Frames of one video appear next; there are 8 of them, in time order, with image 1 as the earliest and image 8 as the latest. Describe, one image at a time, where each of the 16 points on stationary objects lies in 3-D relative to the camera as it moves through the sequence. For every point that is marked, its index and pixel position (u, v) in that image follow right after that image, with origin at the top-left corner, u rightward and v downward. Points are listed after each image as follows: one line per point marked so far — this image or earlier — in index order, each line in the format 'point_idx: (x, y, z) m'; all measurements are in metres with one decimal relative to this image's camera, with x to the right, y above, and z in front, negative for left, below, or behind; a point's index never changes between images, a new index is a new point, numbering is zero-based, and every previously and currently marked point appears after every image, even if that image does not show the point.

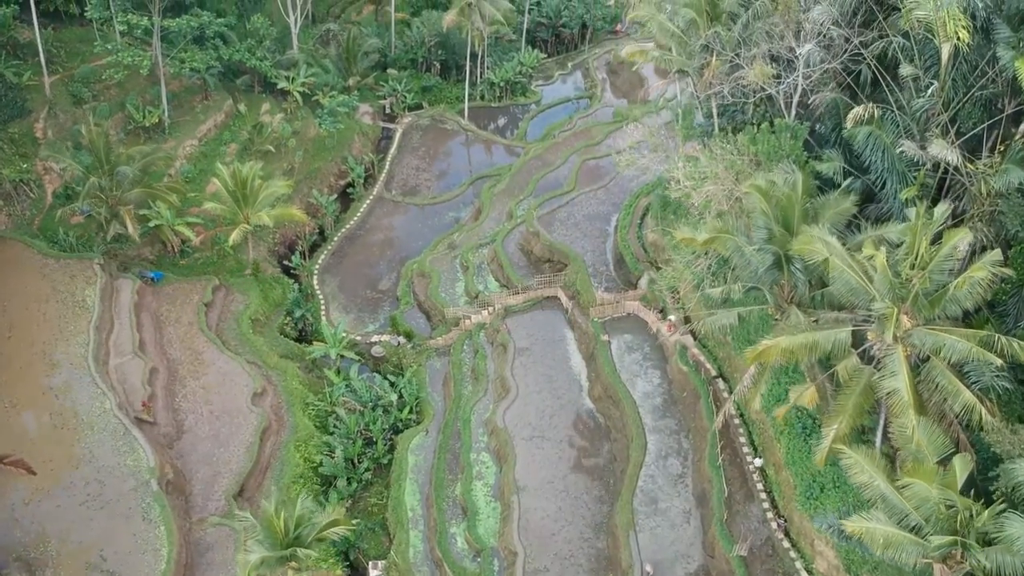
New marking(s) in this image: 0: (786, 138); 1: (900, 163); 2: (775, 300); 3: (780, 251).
0: (+5.1, +2.8, +16.2) m
1: (+6.4, +2.0, +14.3) m
2: (+4.4, -0.2, +14.6) m
3: (+4.4, +0.6, +14.0) m
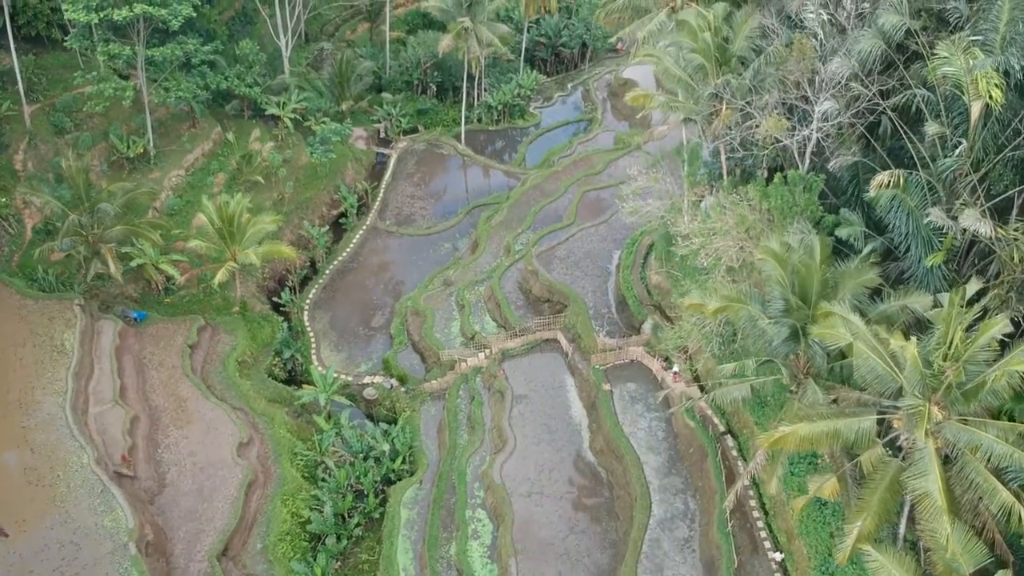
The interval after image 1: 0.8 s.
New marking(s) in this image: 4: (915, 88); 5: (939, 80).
0: (+5.1, +1.7, +15.2) m
1: (+6.4, +0.9, +13.3) m
2: (+4.4, -1.3, +13.6) m
3: (+4.3, -0.5, +13.0) m
4: (+6.5, +3.2, +13.9) m
5: (+6.5, +3.2, +13.2) m
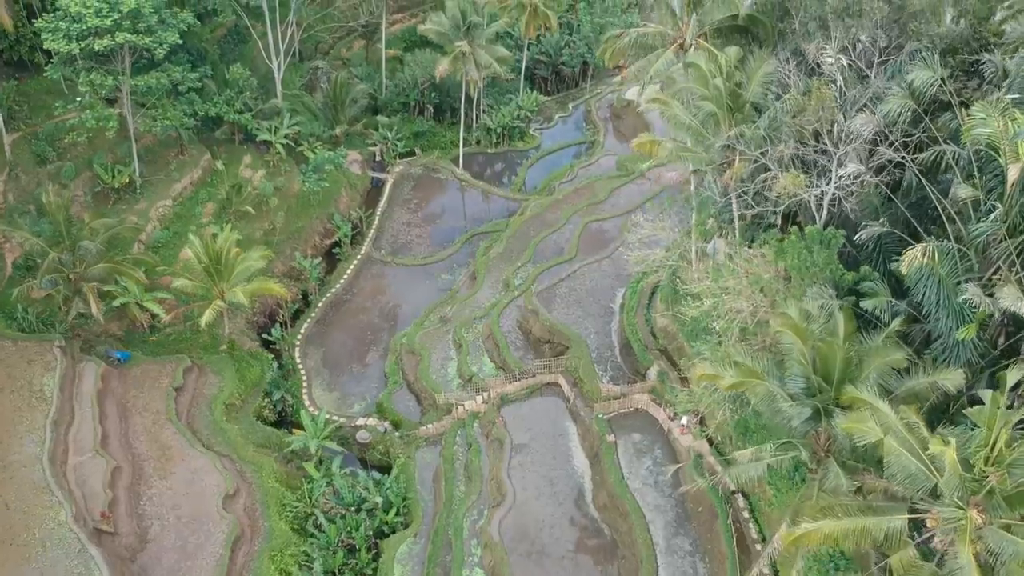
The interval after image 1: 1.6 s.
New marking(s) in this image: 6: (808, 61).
0: (+5.0, +0.6, +14.2) m
1: (+6.3, -0.2, +12.4) m
2: (+4.3, -2.4, +12.6) m
3: (+4.3, -1.6, +12.1) m
4: (+6.5, +2.1, +12.9) m
5: (+6.5, +2.1, +12.2) m
6: (+5.1, +4.0, +15.0) m
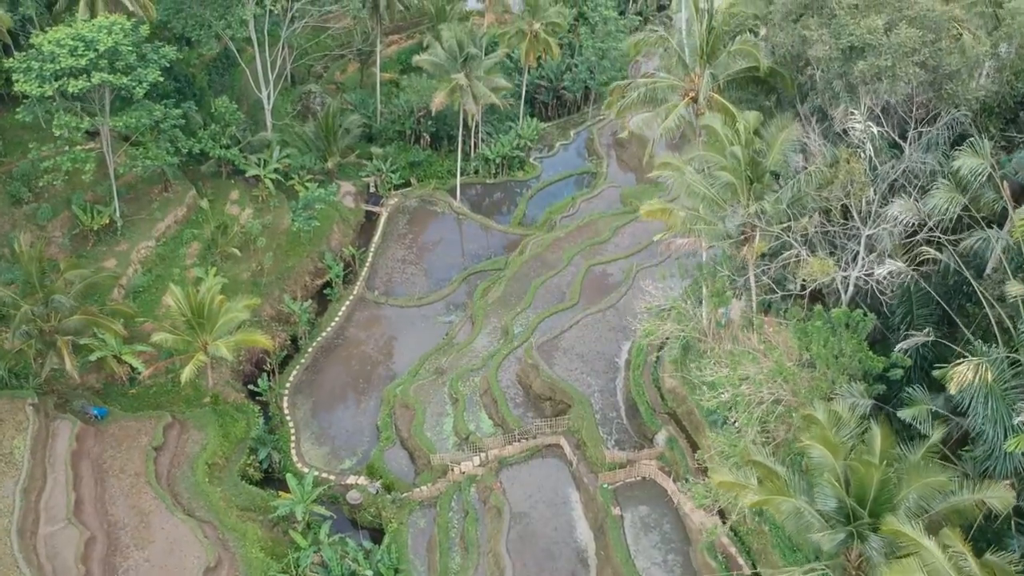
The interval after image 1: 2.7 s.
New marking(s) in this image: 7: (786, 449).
0: (+5.0, -0.7, +12.9) m
1: (+6.3, -1.5, +11.1) m
2: (+4.3, -3.7, +11.4) m
3: (+4.3, -2.9, +10.8) m
4: (+6.5, +0.8, +11.7) m
5: (+6.5, +0.7, +11.0) m
6: (+5.1, +2.6, +13.8) m
7: (+4.2, -2.5, +13.3) m
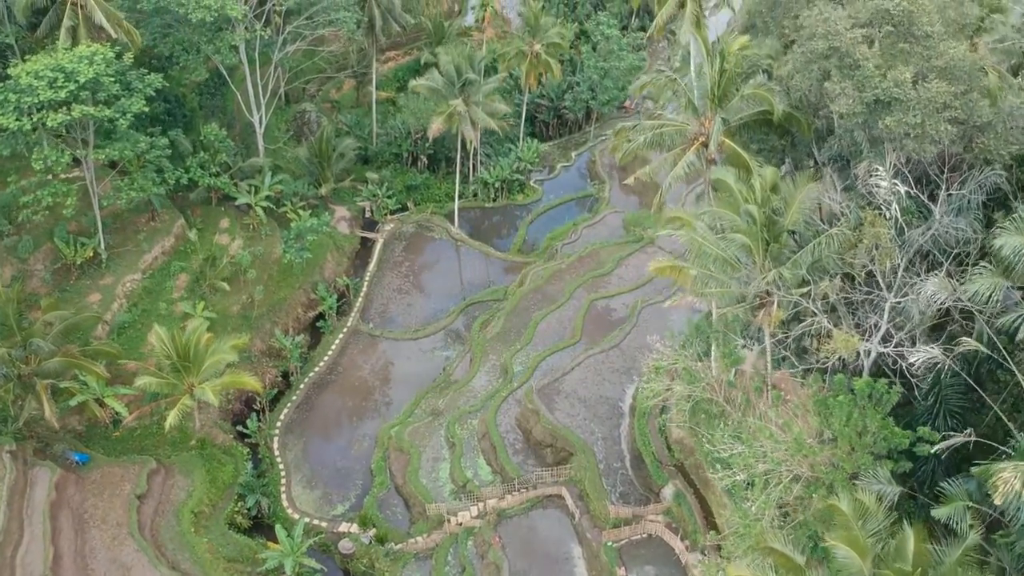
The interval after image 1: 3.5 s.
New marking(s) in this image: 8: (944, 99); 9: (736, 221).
0: (+5.0, -1.7, +12.0) m
1: (+6.3, -2.5, +10.2) m
2: (+4.3, -4.7, +10.5) m
3: (+4.2, -3.9, +9.9) m
4: (+6.4, -0.2, +10.8) m
5: (+6.4, -0.3, +10.0) m
6: (+5.1, +1.6, +12.8) m
7: (+4.2, -3.5, +12.4) m
8: (+5.8, +2.5, +11.6) m
9: (+3.4, +1.0, +12.9) m
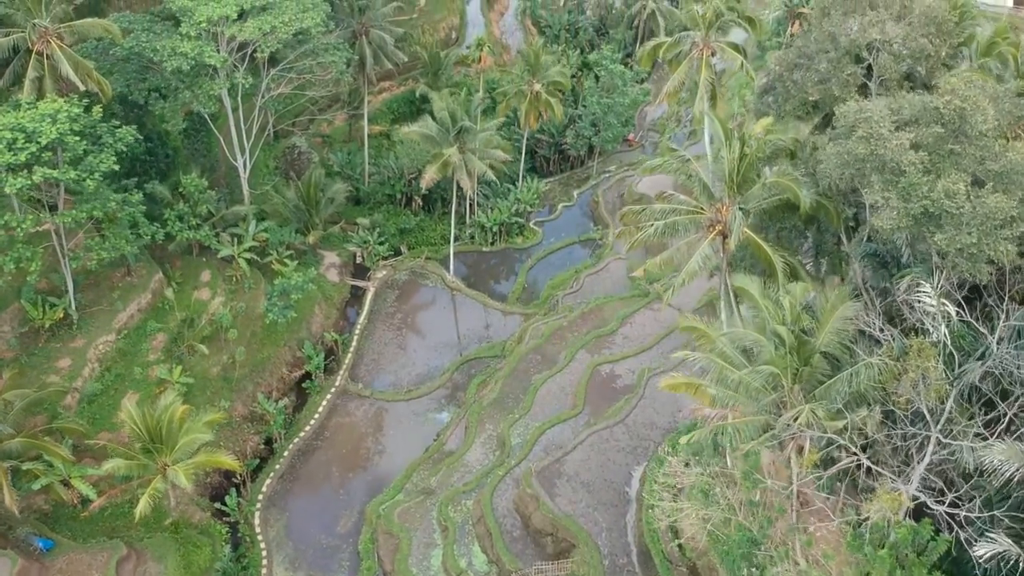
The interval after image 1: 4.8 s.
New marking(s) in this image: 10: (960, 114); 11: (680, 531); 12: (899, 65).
0: (+4.9, -3.4, +10.5) m
1: (+6.2, -4.2, +8.7) m
2: (+4.2, -6.4, +8.9) m
3: (+4.2, -5.6, +8.4) m
4: (+6.4, -1.9, +9.2) m
5: (+6.4, -1.9, +8.5) m
6: (+5.0, -0.1, +11.3) m
7: (+4.1, -5.1, +10.8) m
8: (+5.7, +0.9, +10.1) m
9: (+3.3, -0.7, +11.4) m
10: (+5.8, +2.3, +11.2) m
11: (+3.6, -5.0, +18.6) m
12: (+6.9, +4.0, +15.4) m
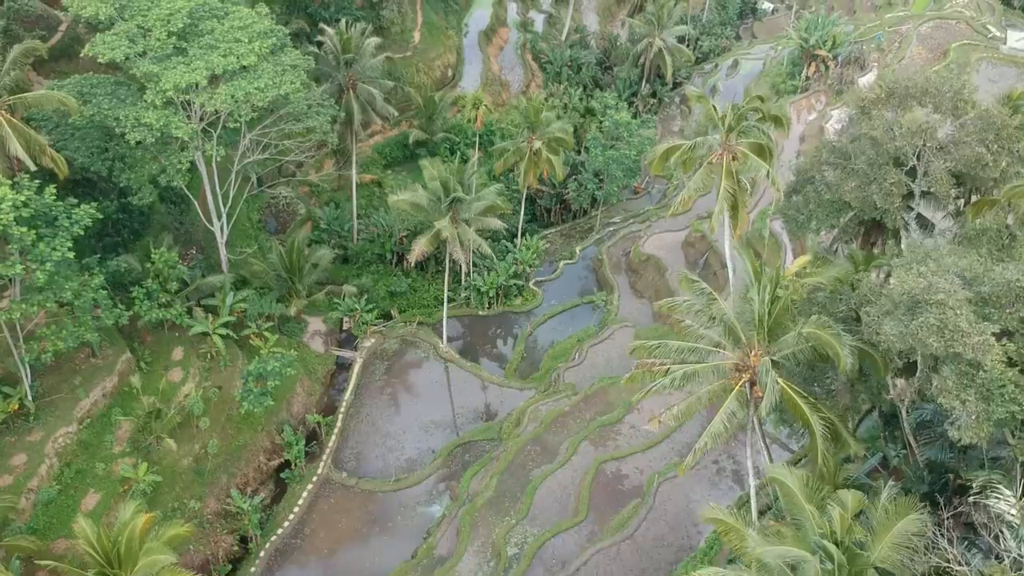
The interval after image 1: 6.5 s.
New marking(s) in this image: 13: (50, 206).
0: (+4.8, -5.6, +8.5) m
1: (+6.1, -6.4, +6.7) m
2: (+4.1, -8.6, +7.0) m
3: (+4.0, -7.8, +6.4) m
4: (+6.3, -4.1, +7.3) m
5: (+6.3, -4.1, +6.5) m
6: (+4.9, -2.2, +9.3) m
7: (+4.0, -7.3, +8.9) m
8: (+5.6, -1.3, +8.1) m
9: (+3.2, -2.8, +9.4) m
10: (+5.7, +0.1, +9.2) m
11: (+3.5, -7.2, +16.6) m
12: (+6.8, +1.8, +13.5) m
13: (-9.9, +1.8, +18.6) m
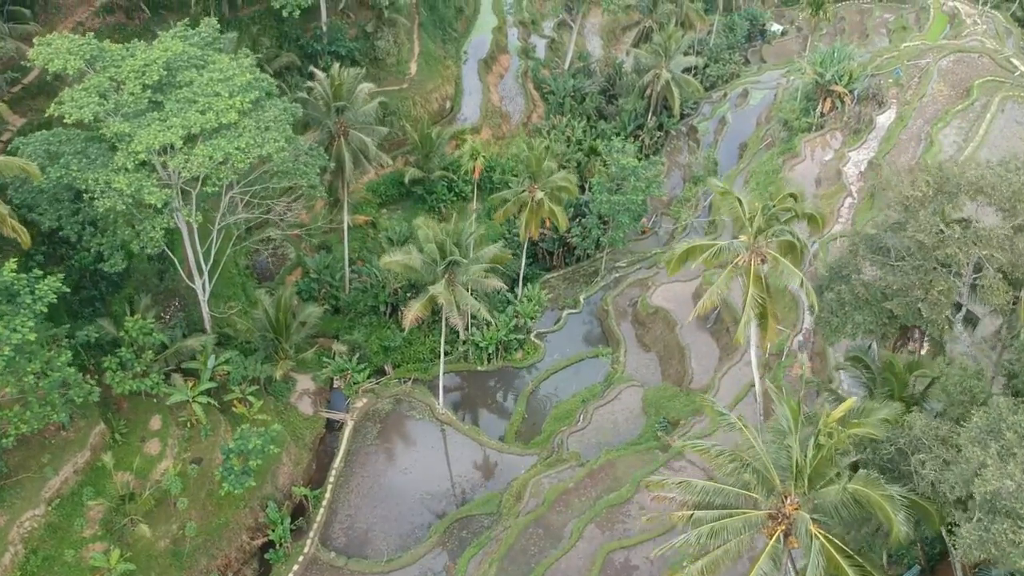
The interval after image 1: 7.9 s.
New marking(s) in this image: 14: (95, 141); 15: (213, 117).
0: (+4.8, -7.2, +7.0) m
1: (+6.1, -8.0, +5.2) m
2: (+4.1, -10.2, +5.5) m
3: (+4.0, -9.5, +4.9) m
4: (+6.2, -5.7, +5.8) m
5: (+6.3, -5.8, +5.0) m
6: (+4.9, -3.9, +7.8) m
7: (+4.0, -9.0, +7.4) m
8: (+5.6, -3.0, +6.6) m
9: (+3.2, -4.5, +7.9) m
10: (+5.7, -1.6, +7.7) m
11: (+3.5, -8.9, +15.1) m
12: (+6.8, +0.2, +11.9) m
13: (-9.9, +0.1, +17.1) m
14: (-9.2, +3.2, +19.0) m
15: (-6.6, +3.7, +19.0) m
